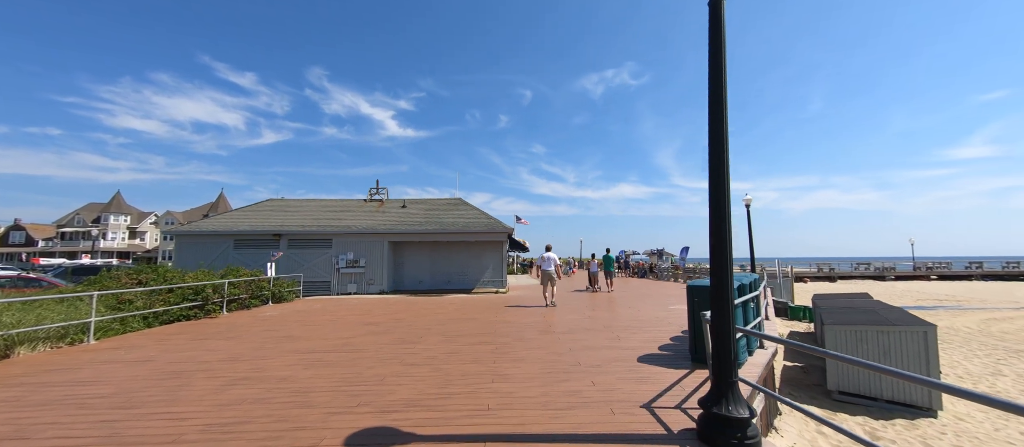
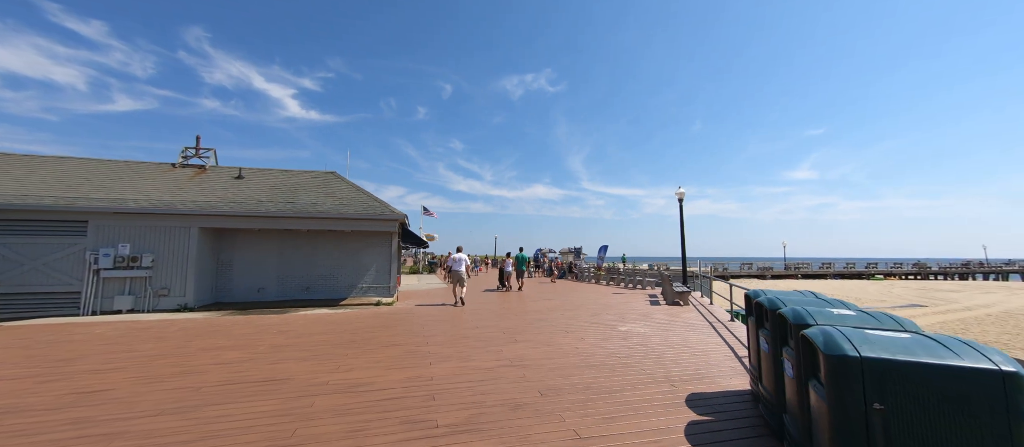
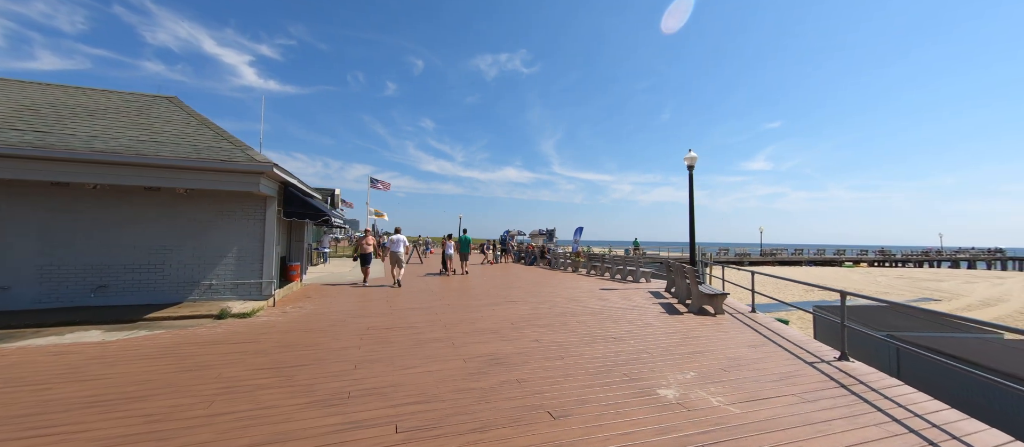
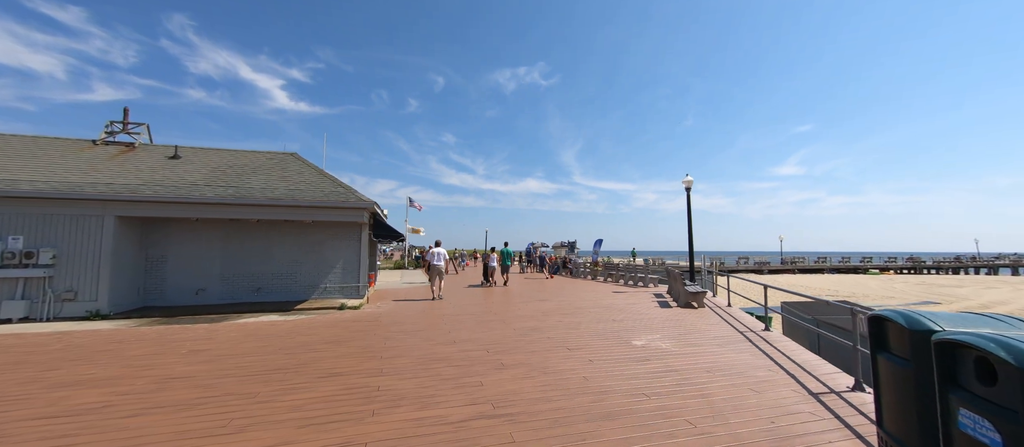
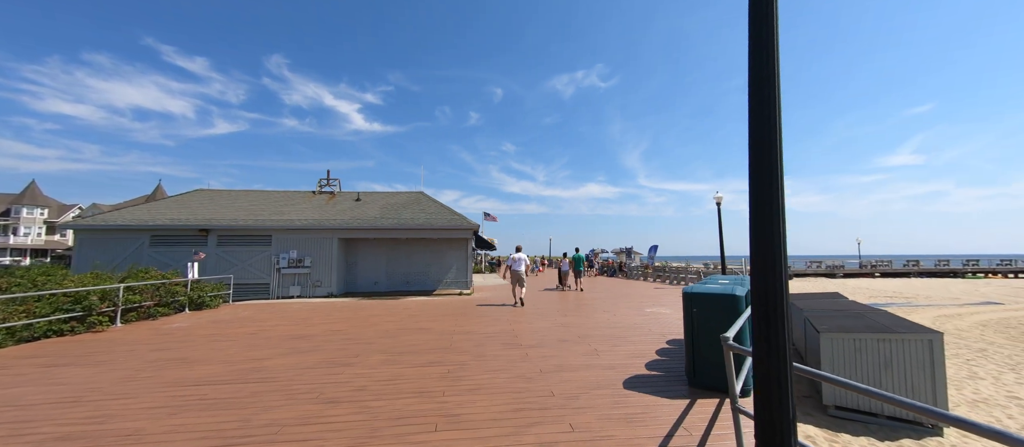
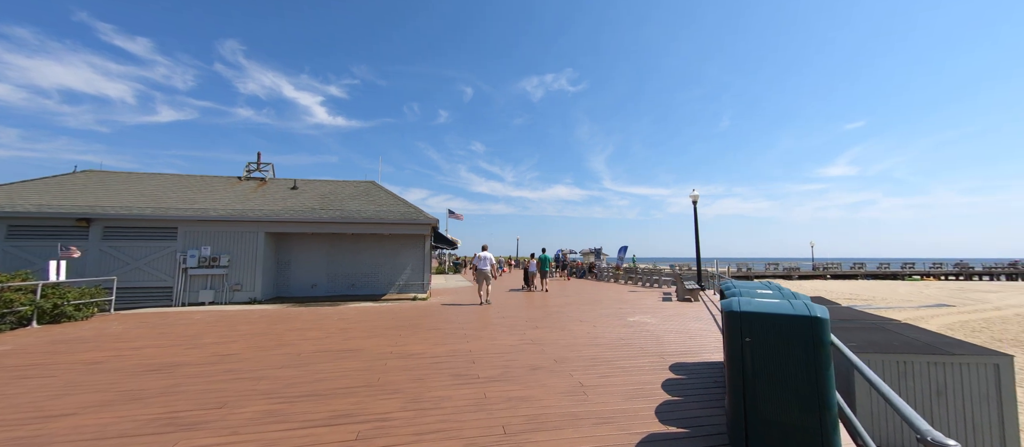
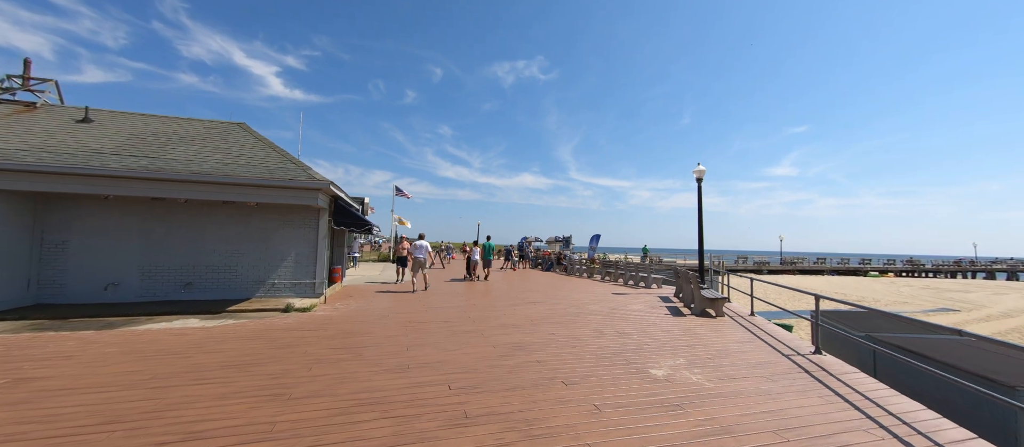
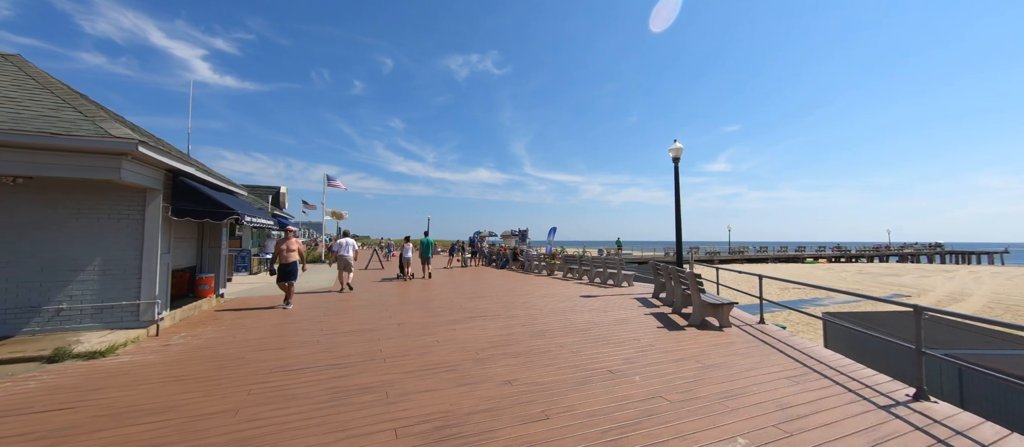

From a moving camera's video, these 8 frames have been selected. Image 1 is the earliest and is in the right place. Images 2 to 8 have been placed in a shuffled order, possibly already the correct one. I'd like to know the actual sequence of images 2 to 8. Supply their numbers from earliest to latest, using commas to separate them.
5, 6, 2, 4, 7, 3, 8
